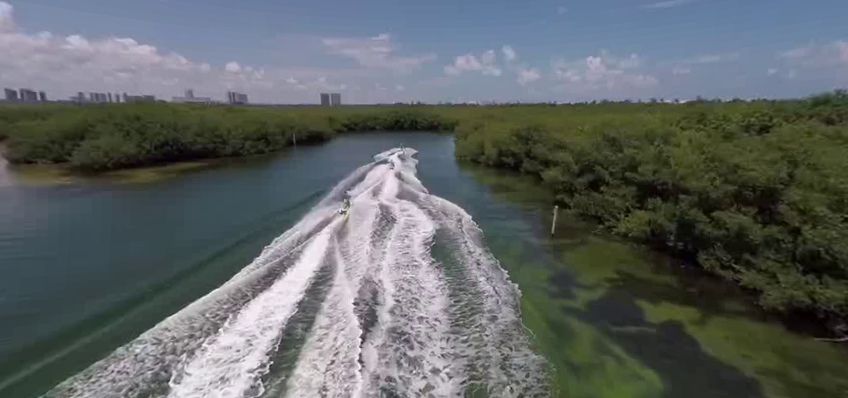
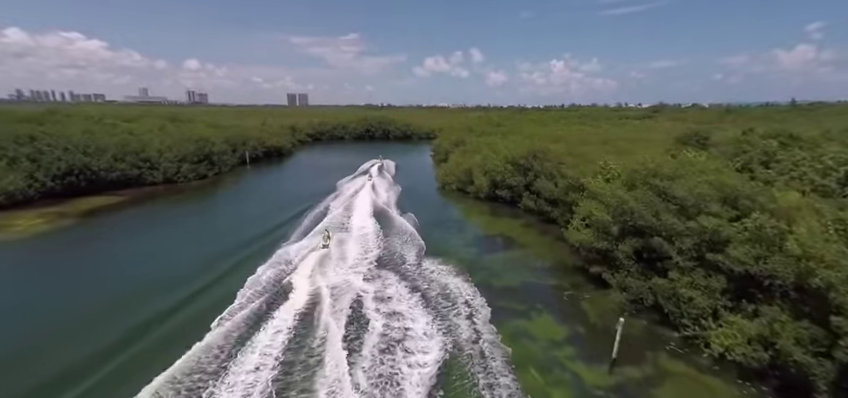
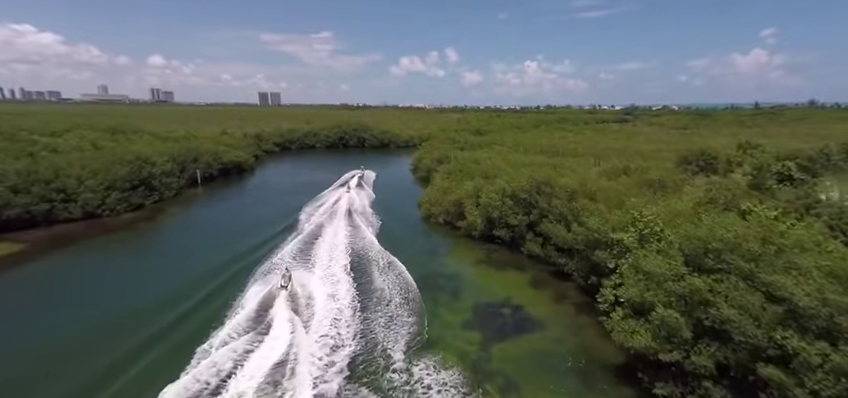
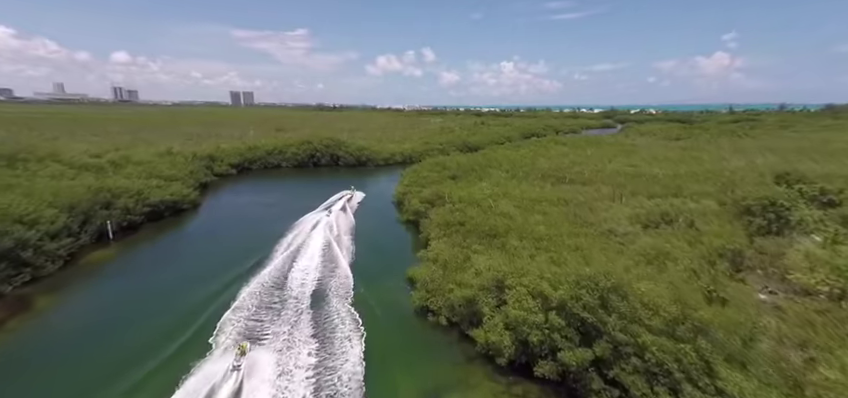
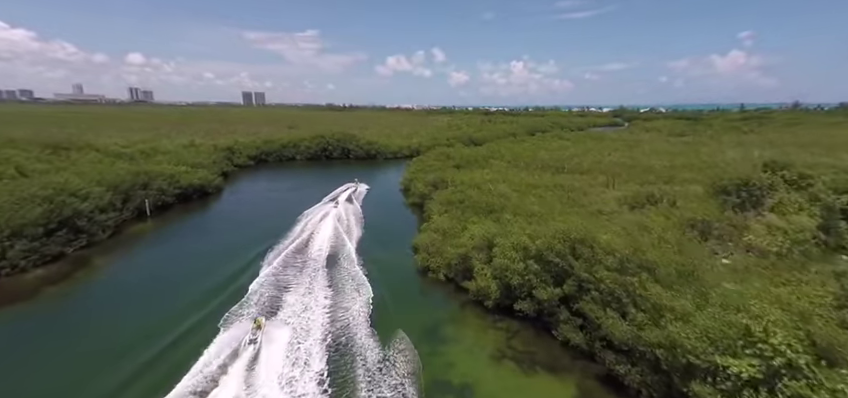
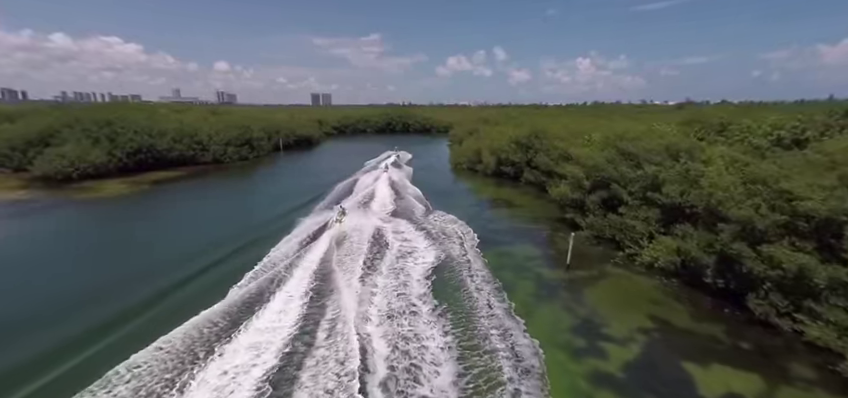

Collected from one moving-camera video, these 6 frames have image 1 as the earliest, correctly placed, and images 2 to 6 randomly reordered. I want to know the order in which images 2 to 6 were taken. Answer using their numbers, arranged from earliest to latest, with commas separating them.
6, 2, 3, 5, 4
